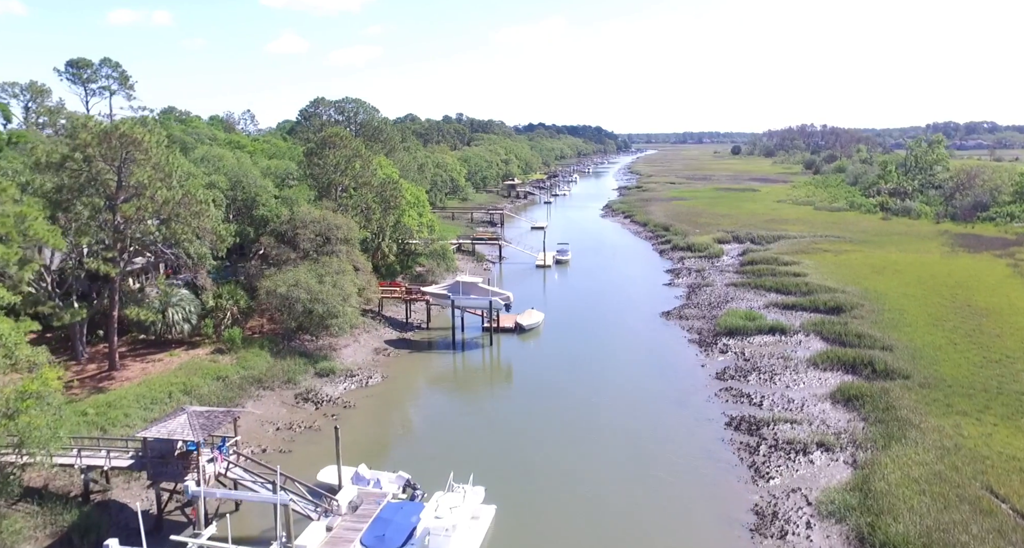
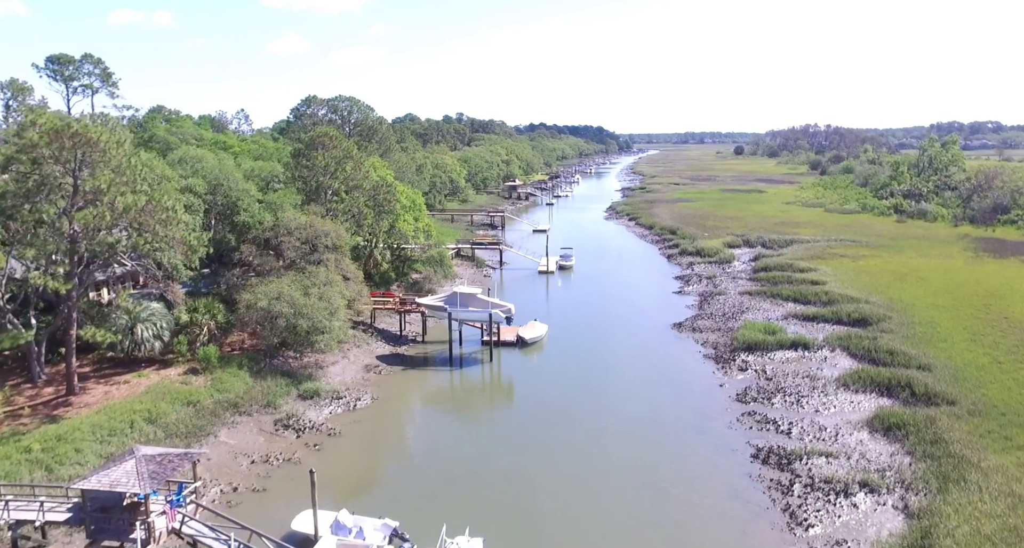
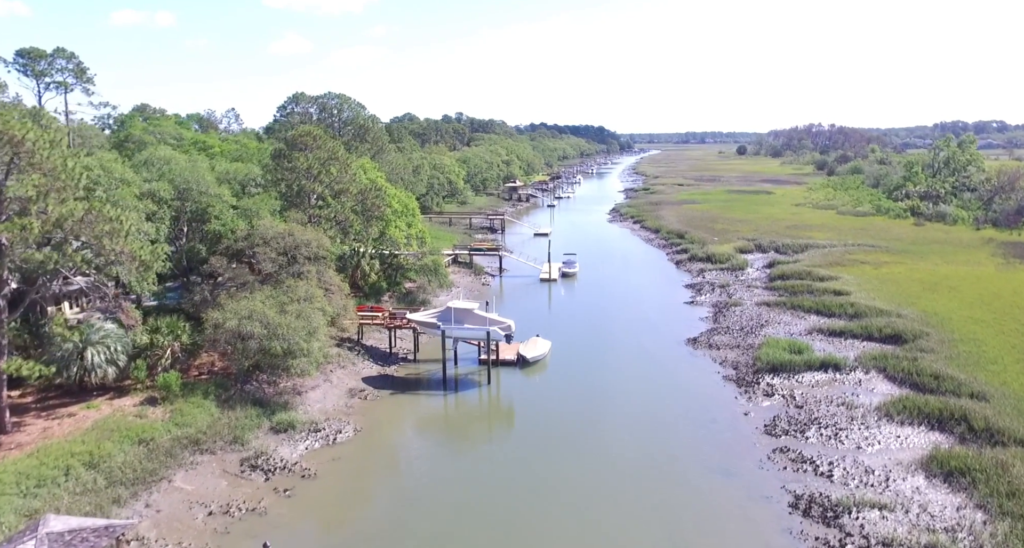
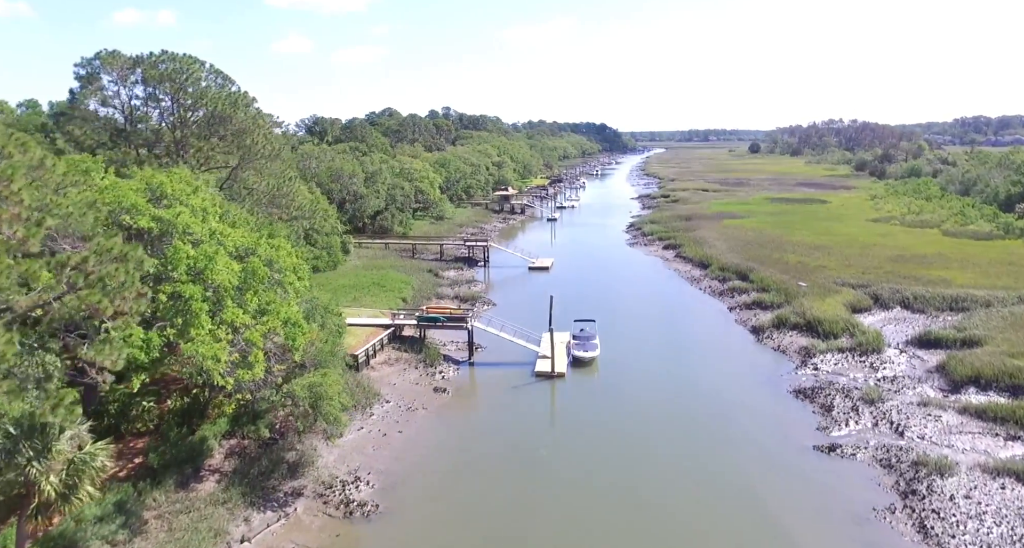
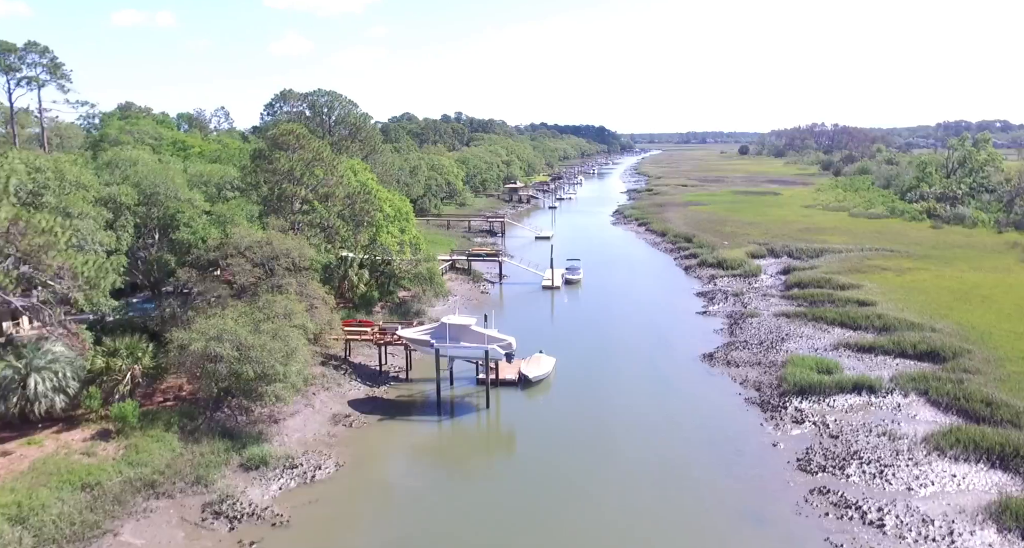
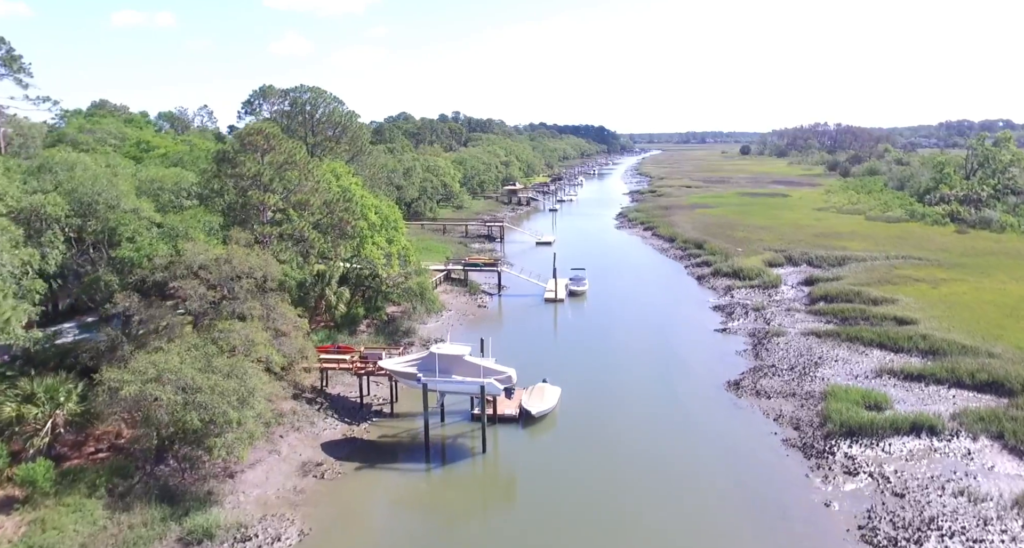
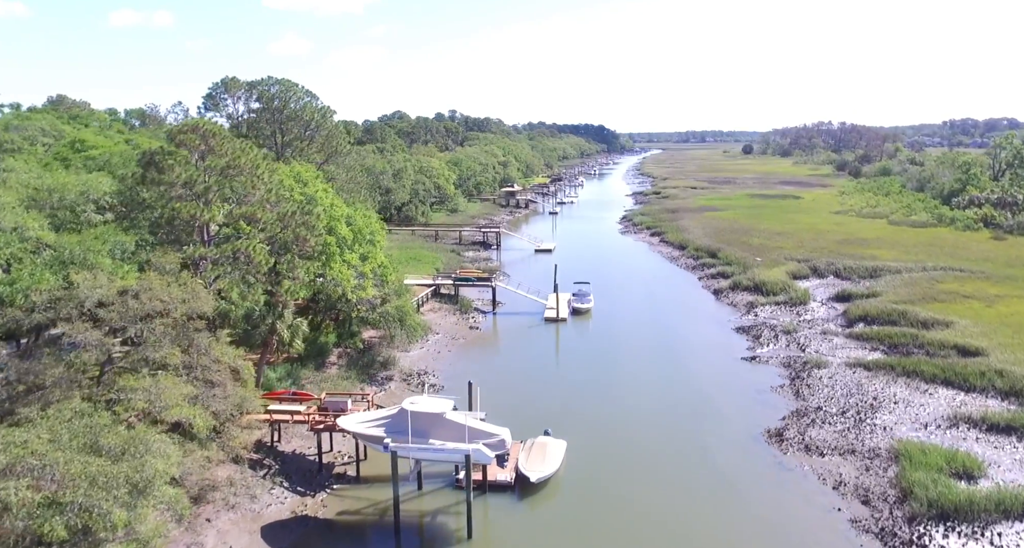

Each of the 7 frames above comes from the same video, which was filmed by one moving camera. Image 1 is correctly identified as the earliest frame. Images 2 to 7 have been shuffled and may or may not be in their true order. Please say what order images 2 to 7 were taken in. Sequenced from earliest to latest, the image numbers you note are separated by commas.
2, 3, 5, 6, 7, 4
